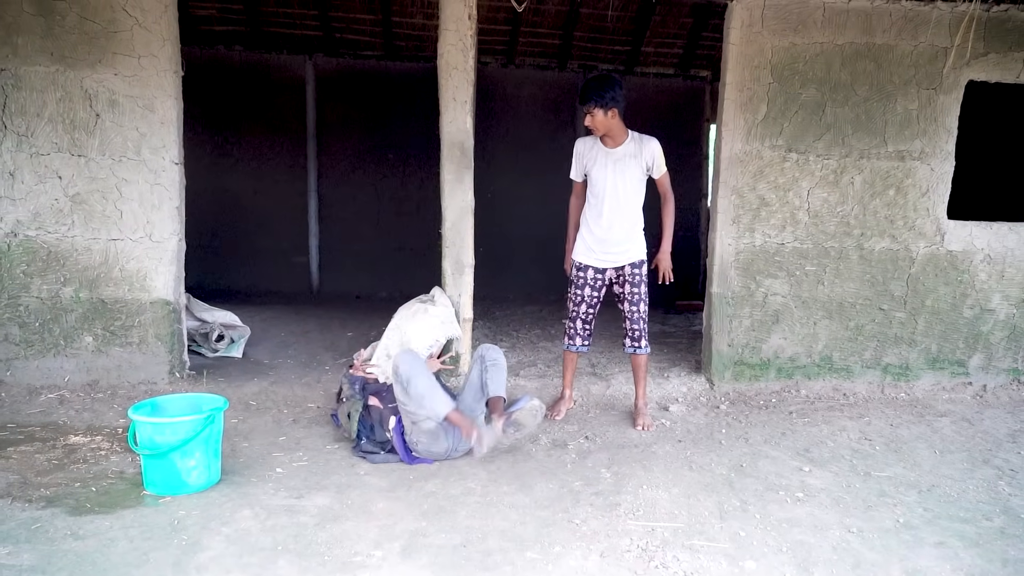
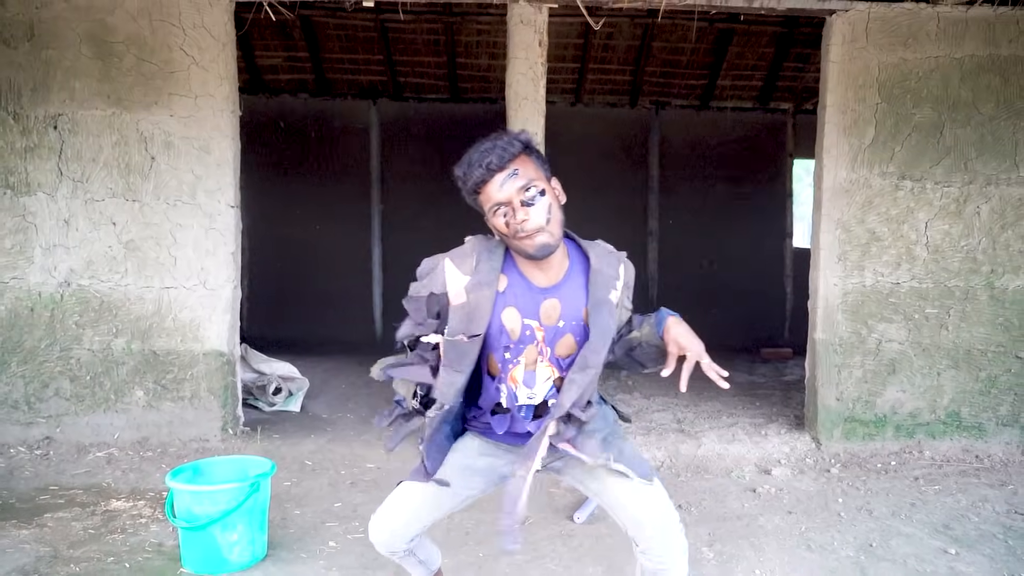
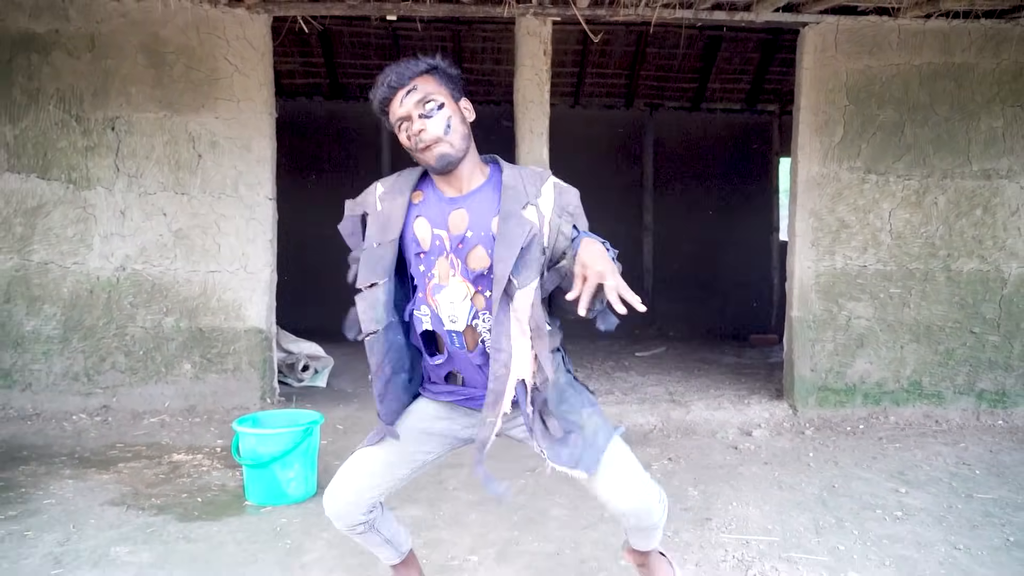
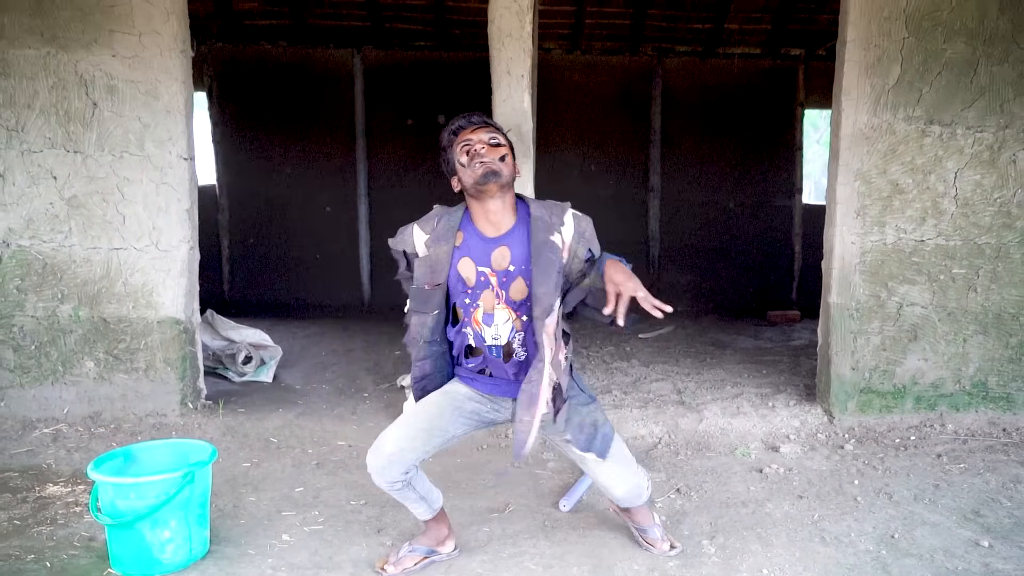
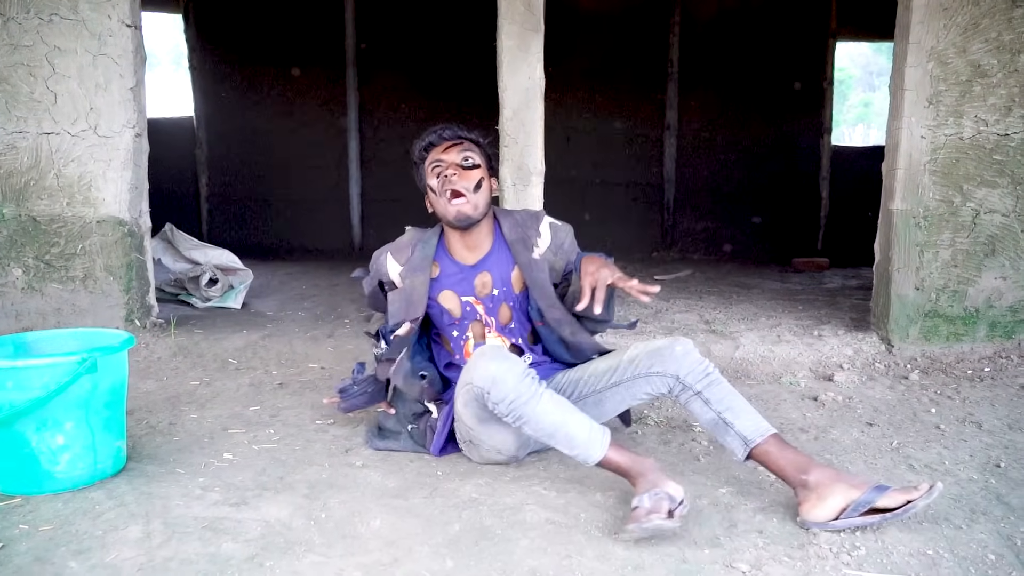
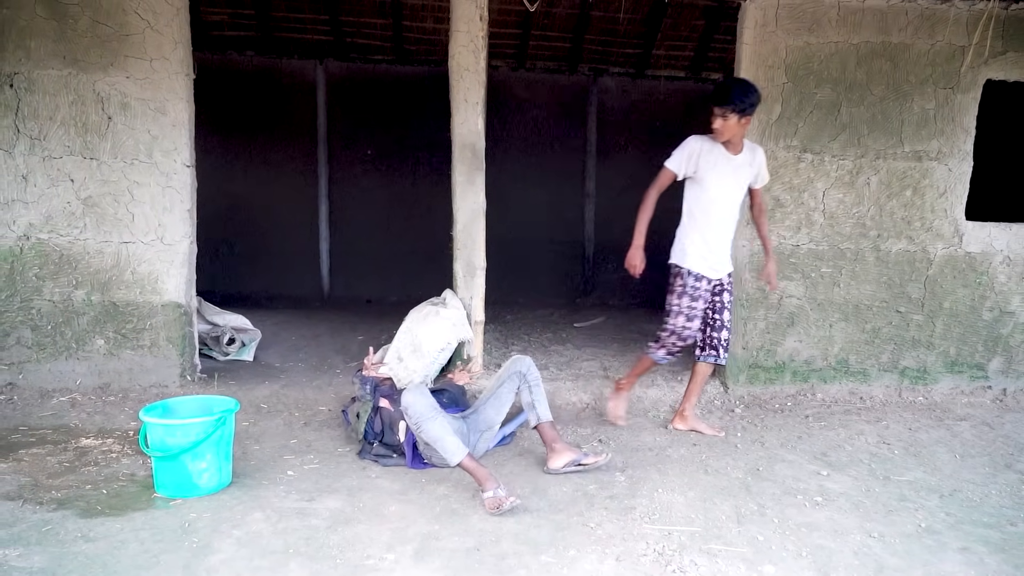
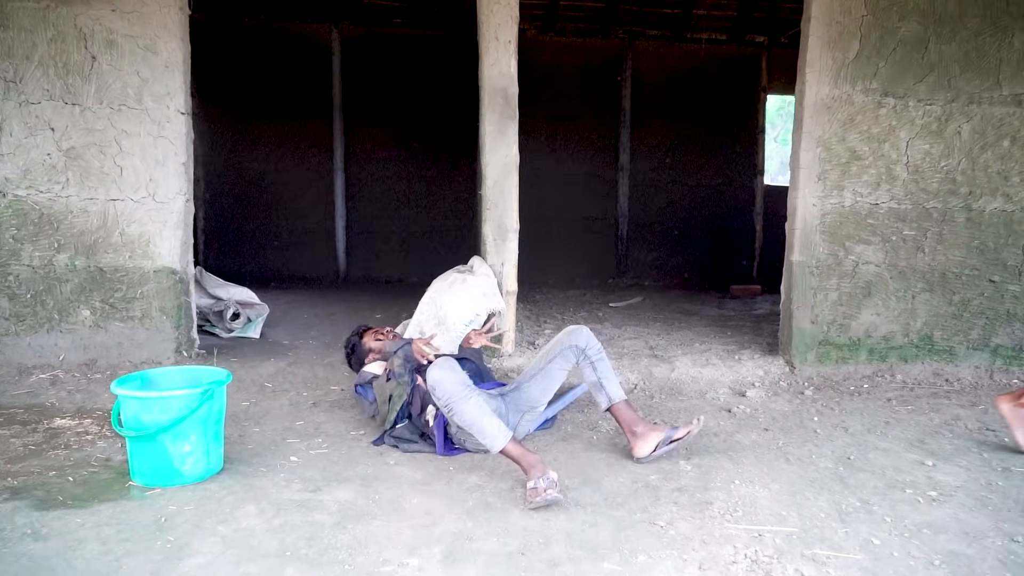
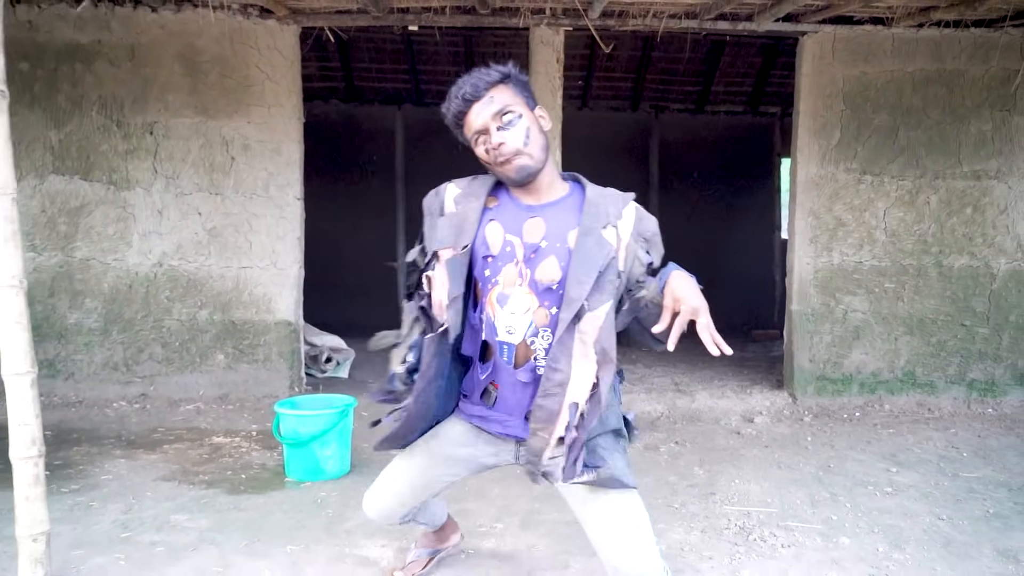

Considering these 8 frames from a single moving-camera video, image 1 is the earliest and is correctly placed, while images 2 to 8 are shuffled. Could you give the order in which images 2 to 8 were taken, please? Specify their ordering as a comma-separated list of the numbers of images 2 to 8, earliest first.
6, 7, 5, 4, 2, 3, 8
